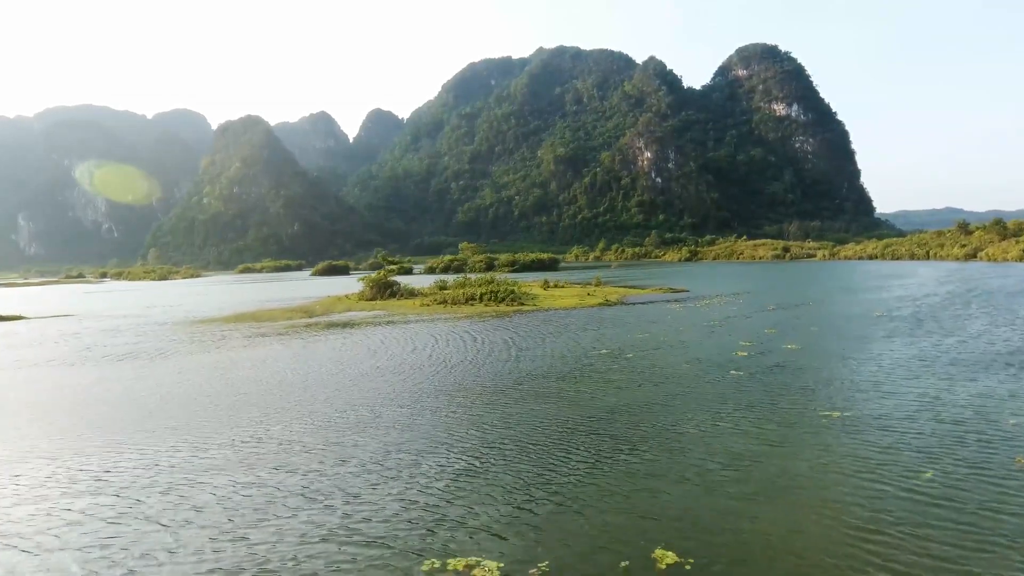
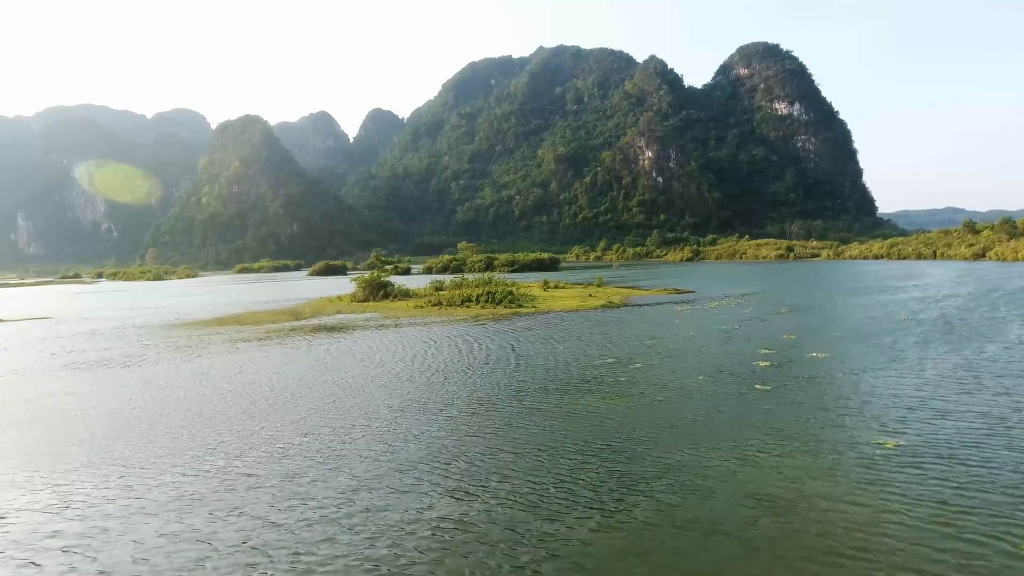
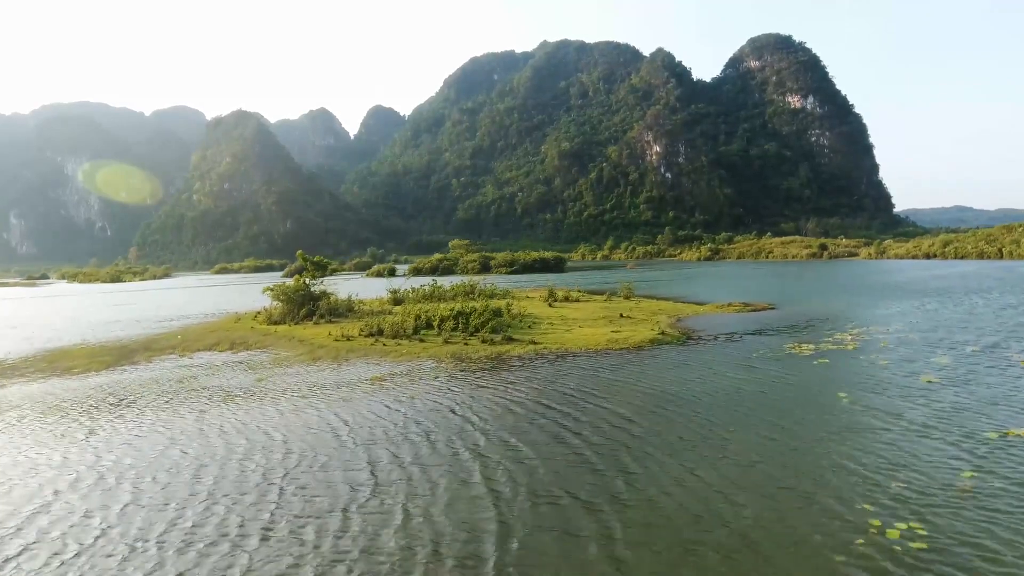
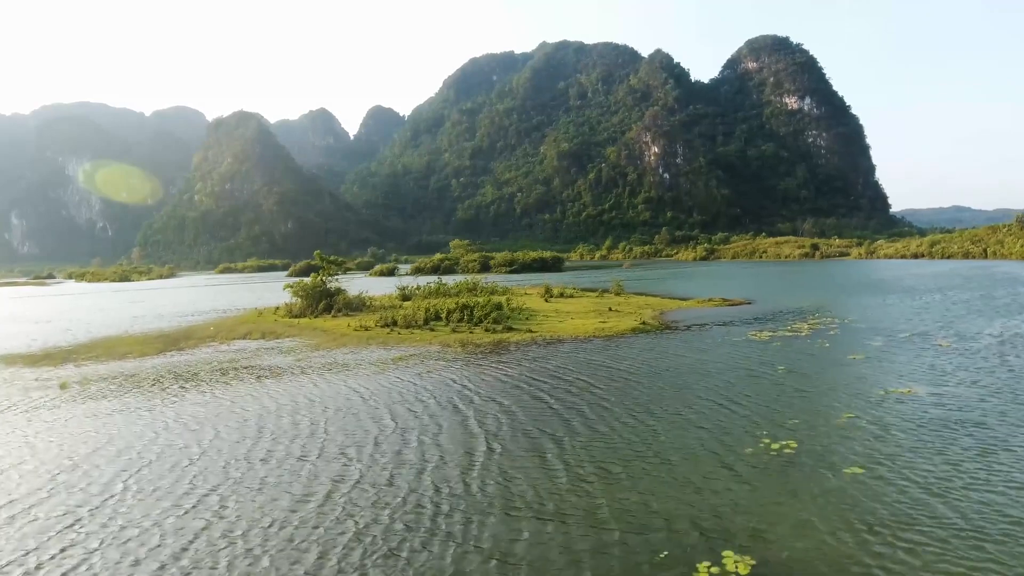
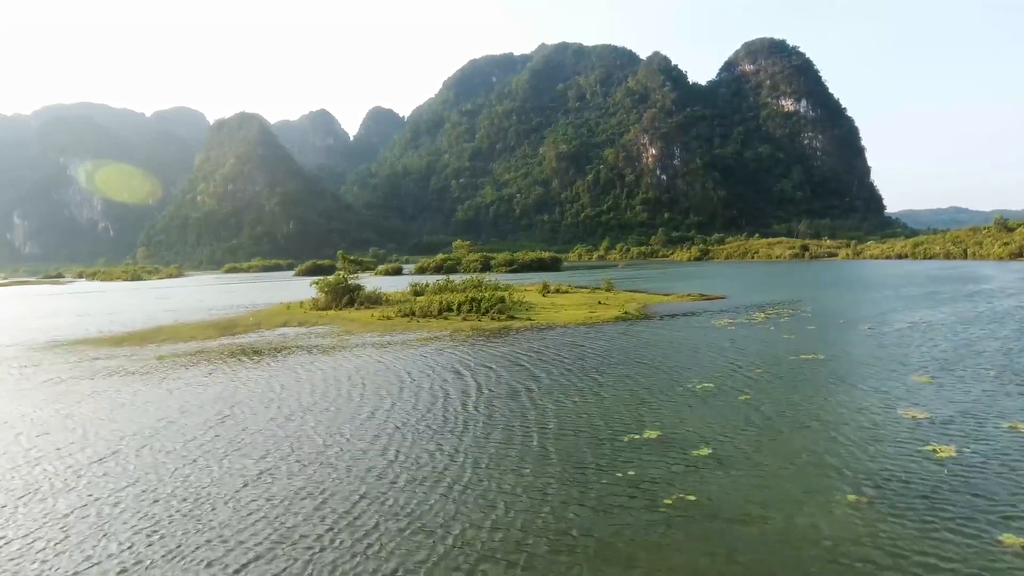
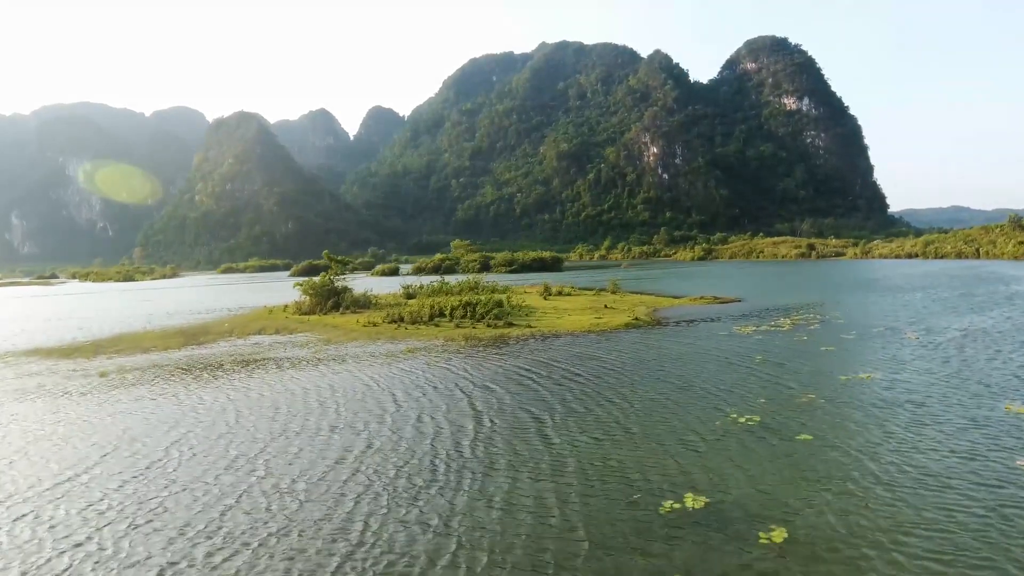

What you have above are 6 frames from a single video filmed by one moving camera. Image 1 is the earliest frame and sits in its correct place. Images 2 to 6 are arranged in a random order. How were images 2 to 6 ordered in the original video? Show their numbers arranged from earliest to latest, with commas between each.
2, 5, 6, 4, 3
